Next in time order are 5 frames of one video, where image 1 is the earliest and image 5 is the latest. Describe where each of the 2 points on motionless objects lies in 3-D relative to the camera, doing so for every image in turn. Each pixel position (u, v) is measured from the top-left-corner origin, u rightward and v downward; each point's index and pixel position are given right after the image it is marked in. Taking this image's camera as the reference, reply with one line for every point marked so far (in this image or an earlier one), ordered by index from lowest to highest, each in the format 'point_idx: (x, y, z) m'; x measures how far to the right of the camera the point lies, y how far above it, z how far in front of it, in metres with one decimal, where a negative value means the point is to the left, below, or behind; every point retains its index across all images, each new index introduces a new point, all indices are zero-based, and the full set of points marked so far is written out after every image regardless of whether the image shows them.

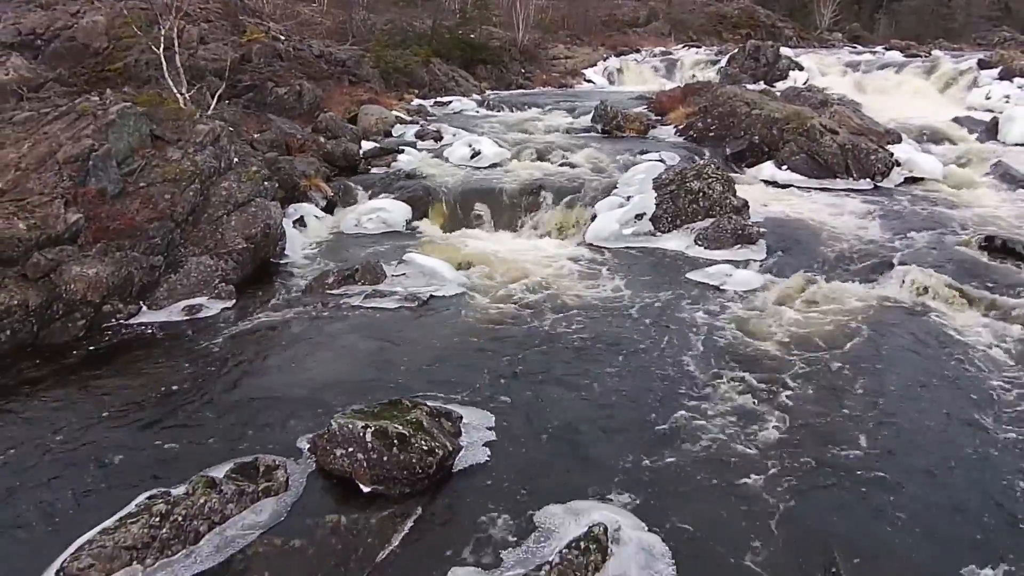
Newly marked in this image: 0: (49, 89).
0: (-10.5, +4.5, +15.3) m
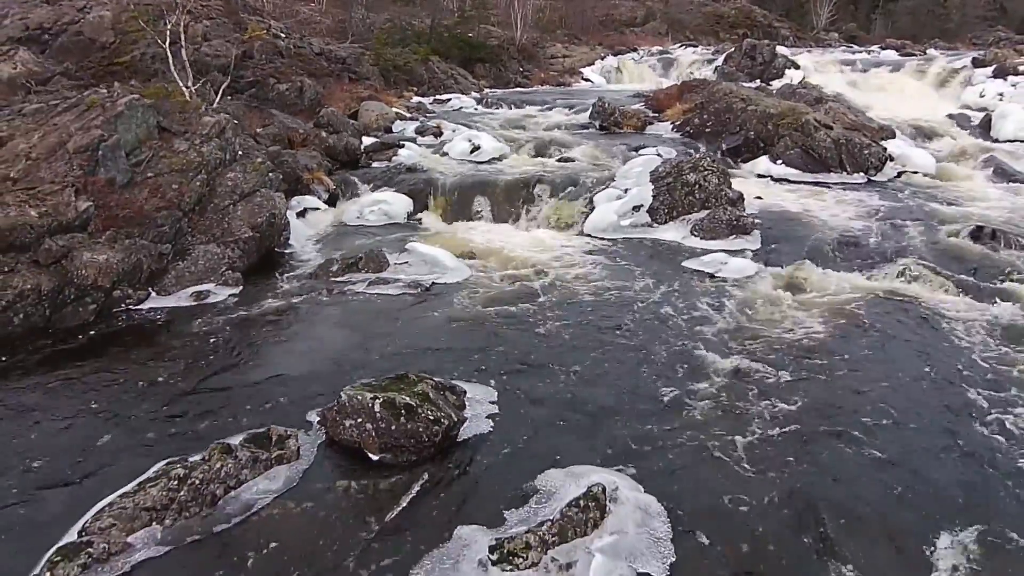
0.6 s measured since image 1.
0: (-10.5, +4.7, +15.6) m
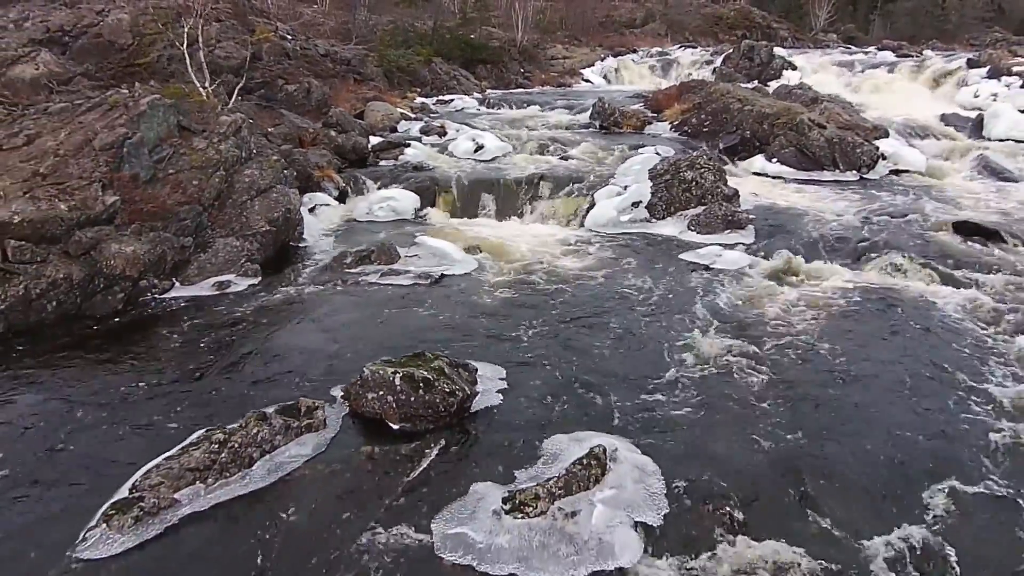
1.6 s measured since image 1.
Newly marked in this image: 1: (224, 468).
0: (-10.4, +4.9, +16.2) m
1: (-2.9, -1.8, +6.8) m
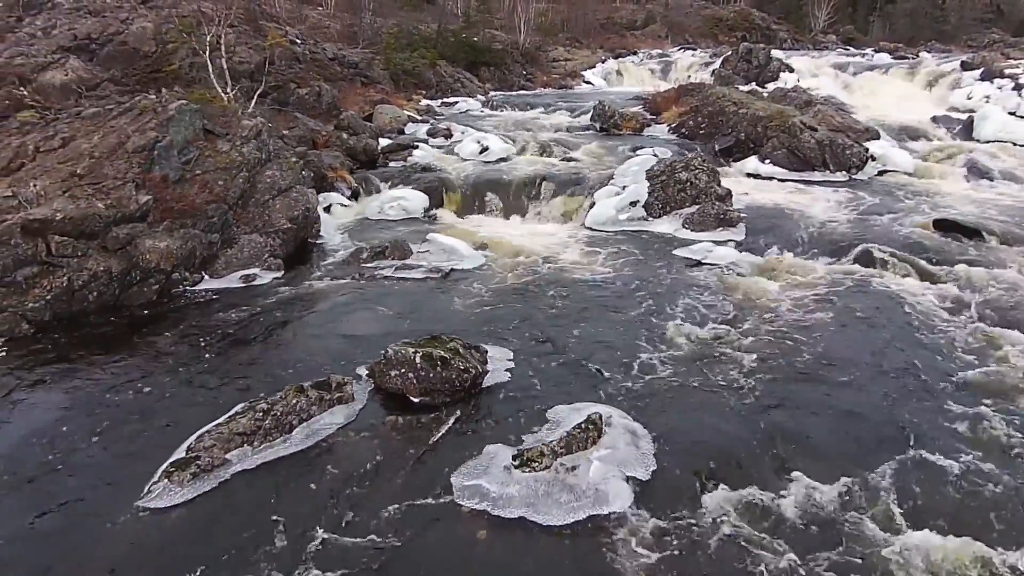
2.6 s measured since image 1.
0: (-10.3, +5.0, +17.2) m
1: (-2.8, -1.7, +7.7) m
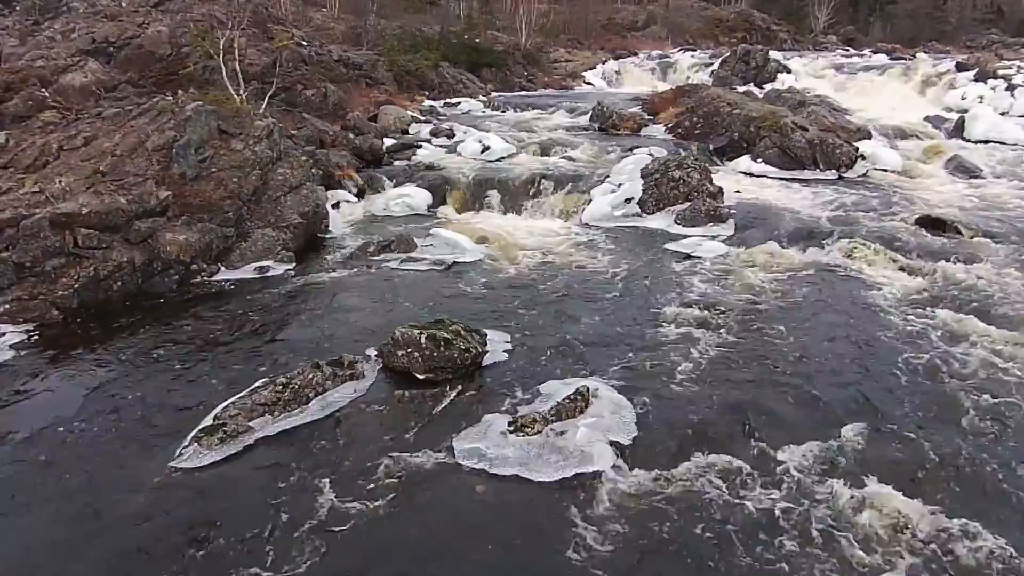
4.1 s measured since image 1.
0: (-10.3, +5.2, +18.0) m
1: (-2.8, -1.5, +8.5) m
